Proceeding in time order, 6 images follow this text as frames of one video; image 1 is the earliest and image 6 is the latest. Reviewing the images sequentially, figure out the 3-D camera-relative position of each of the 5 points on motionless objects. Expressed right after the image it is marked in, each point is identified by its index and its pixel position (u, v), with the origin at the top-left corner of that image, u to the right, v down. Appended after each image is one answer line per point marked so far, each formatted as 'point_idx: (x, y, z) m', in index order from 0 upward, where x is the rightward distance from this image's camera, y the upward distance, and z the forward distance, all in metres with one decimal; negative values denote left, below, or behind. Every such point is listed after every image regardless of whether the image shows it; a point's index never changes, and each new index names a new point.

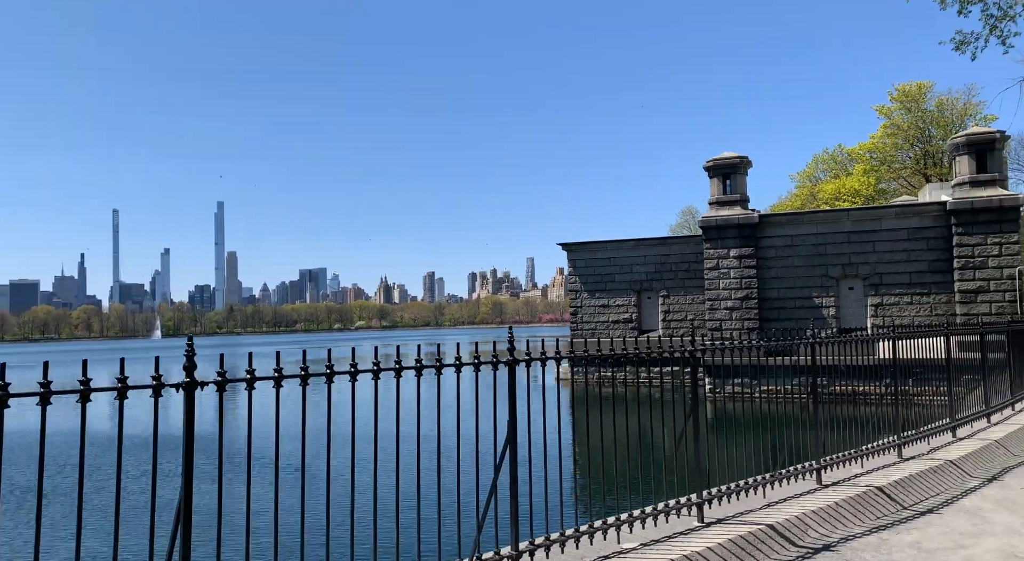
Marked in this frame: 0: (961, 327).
0: (+6.2, -0.6, +11.6) m
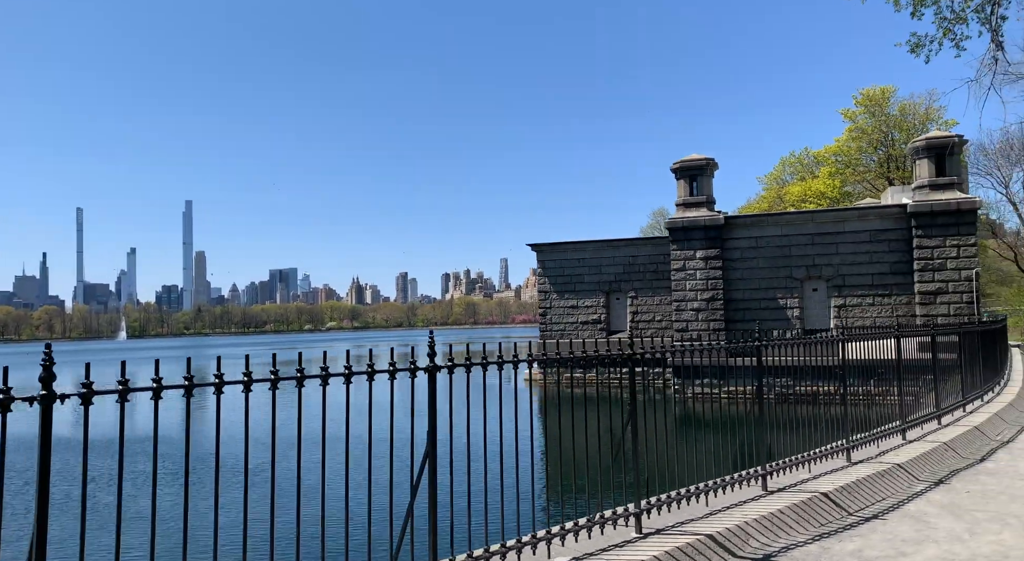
0: (+5.7, -0.6, +11.8) m
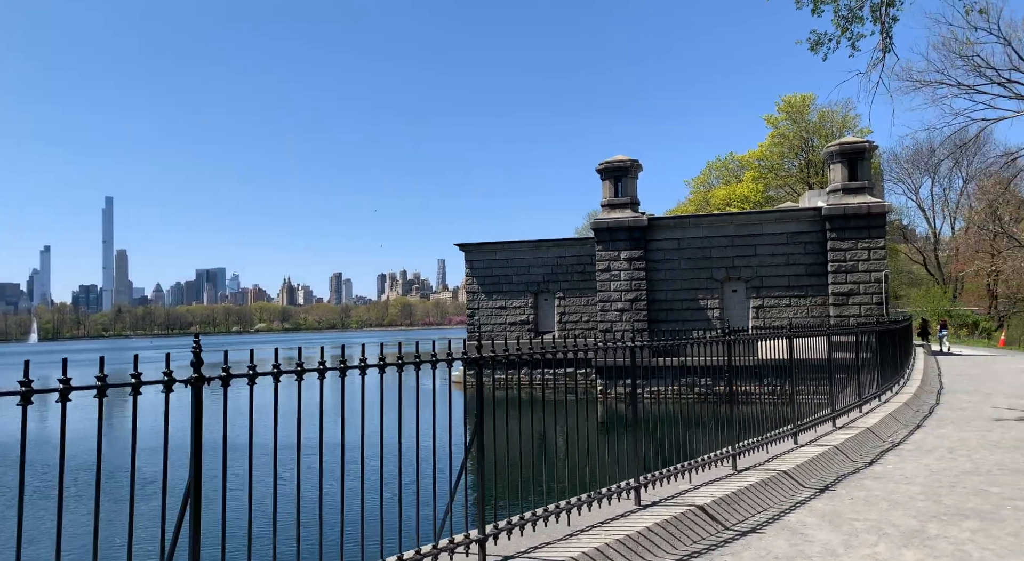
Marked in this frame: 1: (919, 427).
0: (+4.5, -0.7, +11.9) m
1: (+3.6, -1.3, +7.4) m
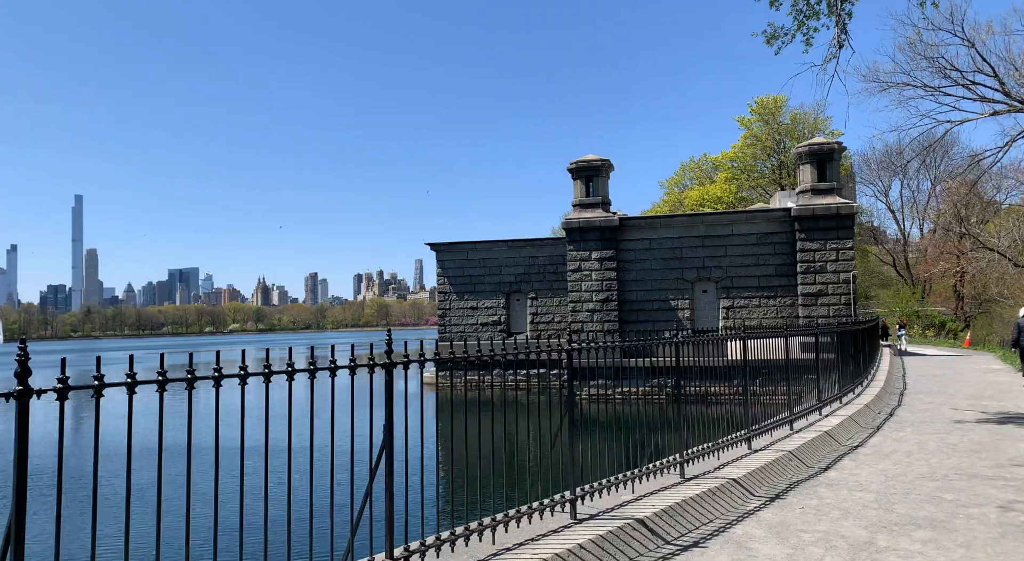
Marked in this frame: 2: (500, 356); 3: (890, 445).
0: (+3.9, -0.7, +11.9) m
1: (+3.2, -1.3, +7.3) m
2: (-0.2, -1.2, +13.1) m
3: (+2.9, -1.3, +6.4) m
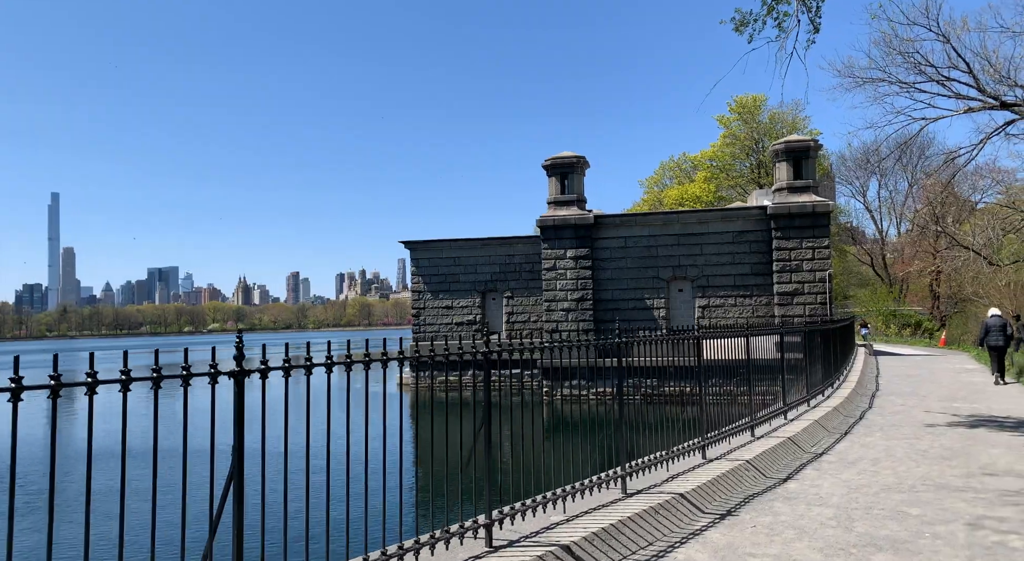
0: (+3.4, -0.7, +11.6) m
1: (+2.8, -1.3, +7.0) m
2: (-0.8, -1.2, +12.7) m
3: (+2.5, -1.2, +6.1) m
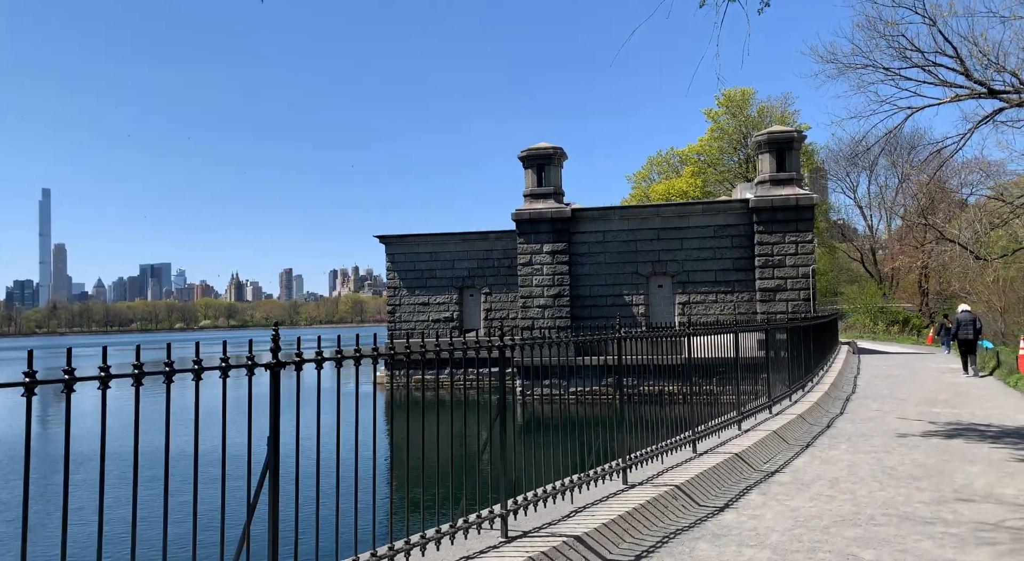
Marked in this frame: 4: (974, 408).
0: (+2.8, -0.6, +10.8) m
1: (+2.2, -1.2, +6.2) m
2: (-1.4, -1.1, +11.9) m
3: (+1.9, -1.2, +5.3) m
4: (+4.6, -1.3, +8.4) m
